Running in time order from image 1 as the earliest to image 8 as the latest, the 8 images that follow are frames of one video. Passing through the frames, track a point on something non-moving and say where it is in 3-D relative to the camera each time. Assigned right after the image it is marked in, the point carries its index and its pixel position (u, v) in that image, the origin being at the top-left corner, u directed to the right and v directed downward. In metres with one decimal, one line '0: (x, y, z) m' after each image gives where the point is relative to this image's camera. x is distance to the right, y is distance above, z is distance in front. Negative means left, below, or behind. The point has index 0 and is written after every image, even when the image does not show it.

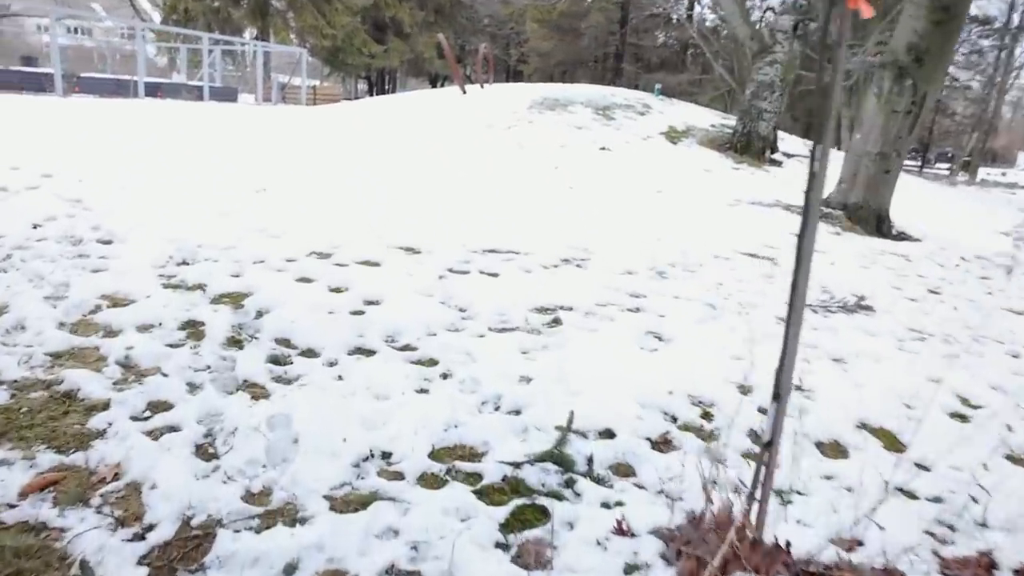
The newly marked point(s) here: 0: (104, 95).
0: (-8.7, +4.1, +15.7) m
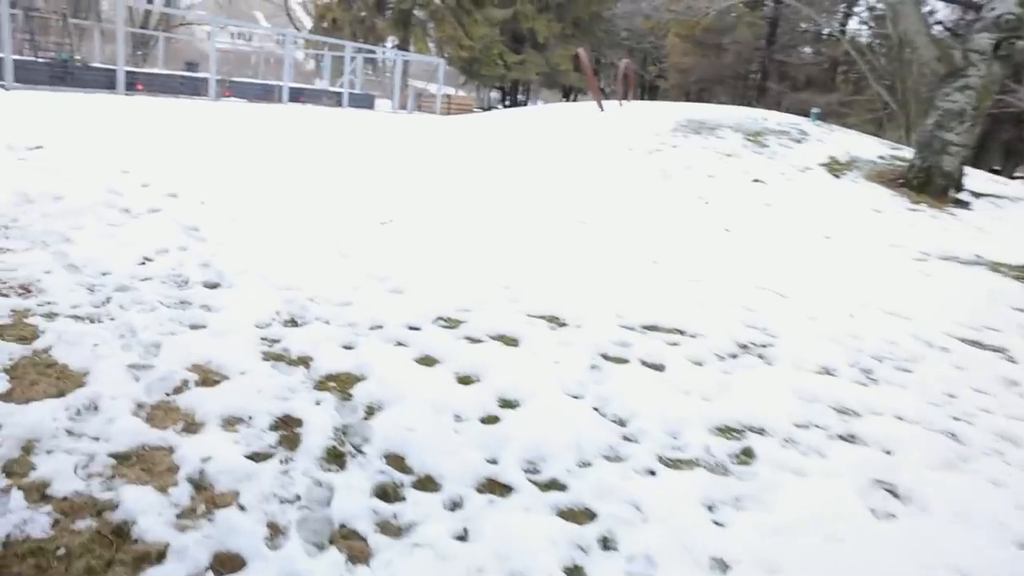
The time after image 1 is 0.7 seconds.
0: (-5.7, +4.1, +16.1) m
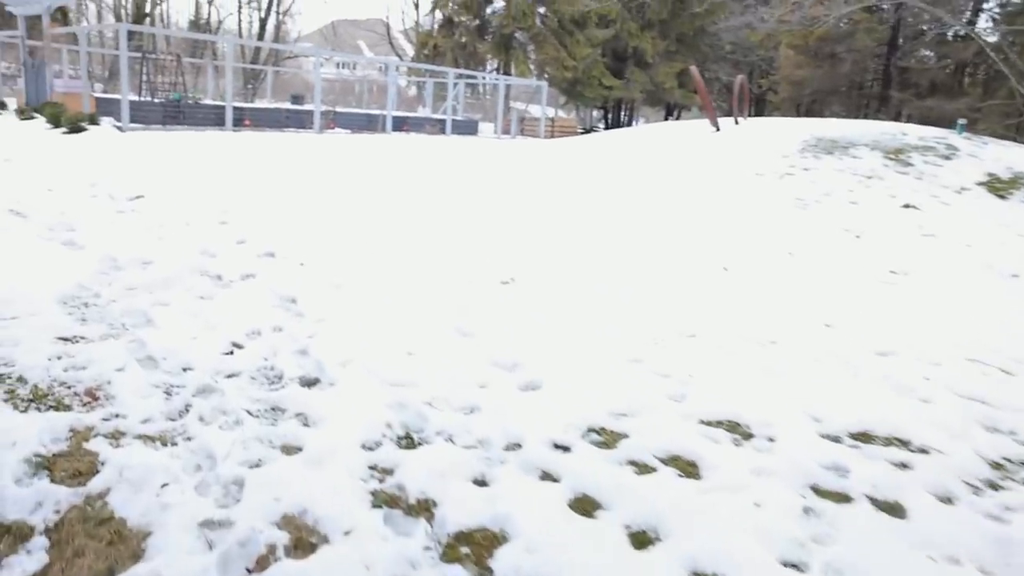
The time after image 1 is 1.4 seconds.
0: (-3.4, +3.5, +16.1) m
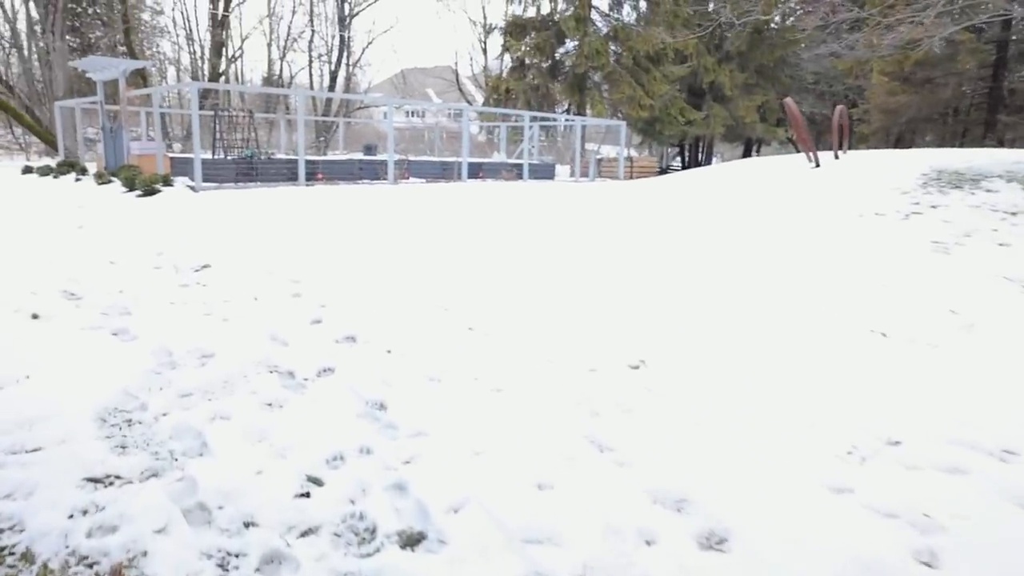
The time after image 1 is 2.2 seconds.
0: (-1.8, +2.4, +15.7) m
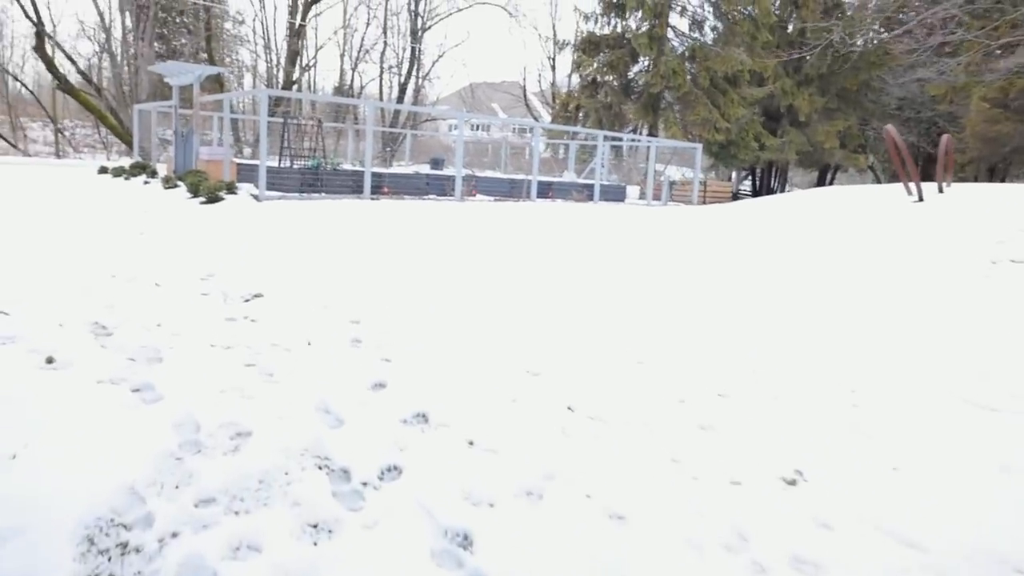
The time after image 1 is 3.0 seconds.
0: (-0.3, +1.9, +15.1) m
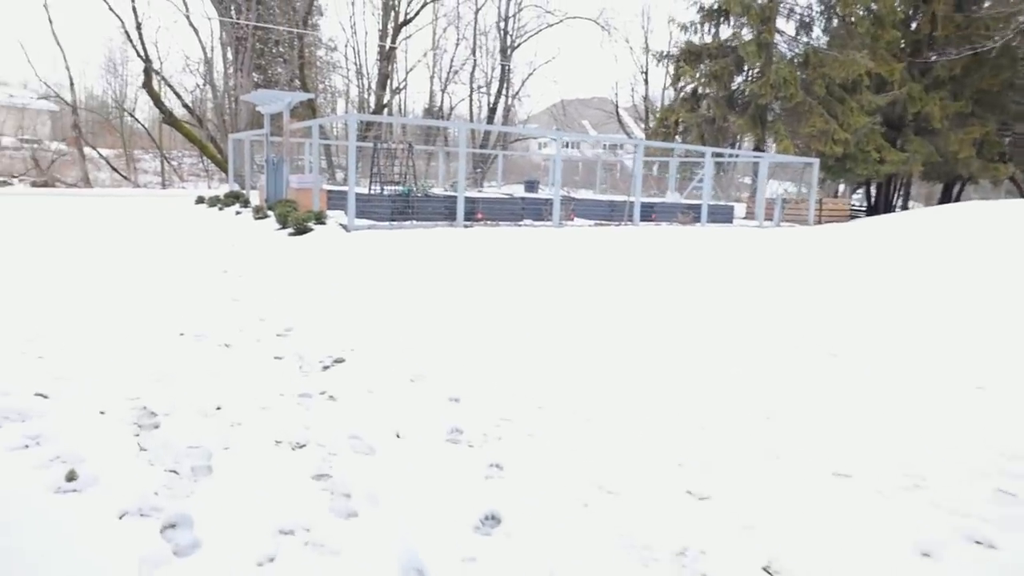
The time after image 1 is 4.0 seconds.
0: (+1.6, +1.4, +14.2) m
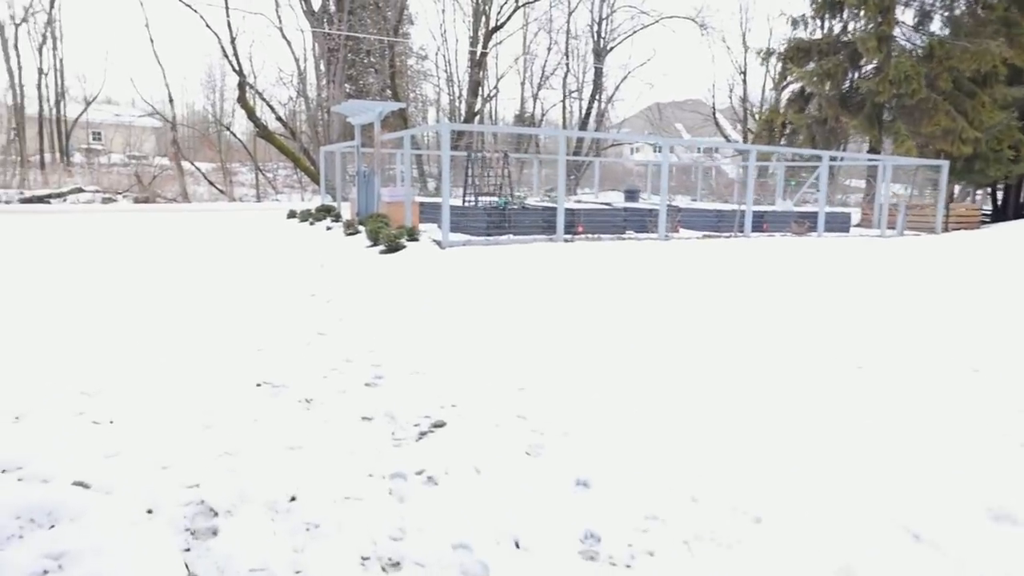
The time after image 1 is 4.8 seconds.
0: (+3.4, +1.1, +13.2) m
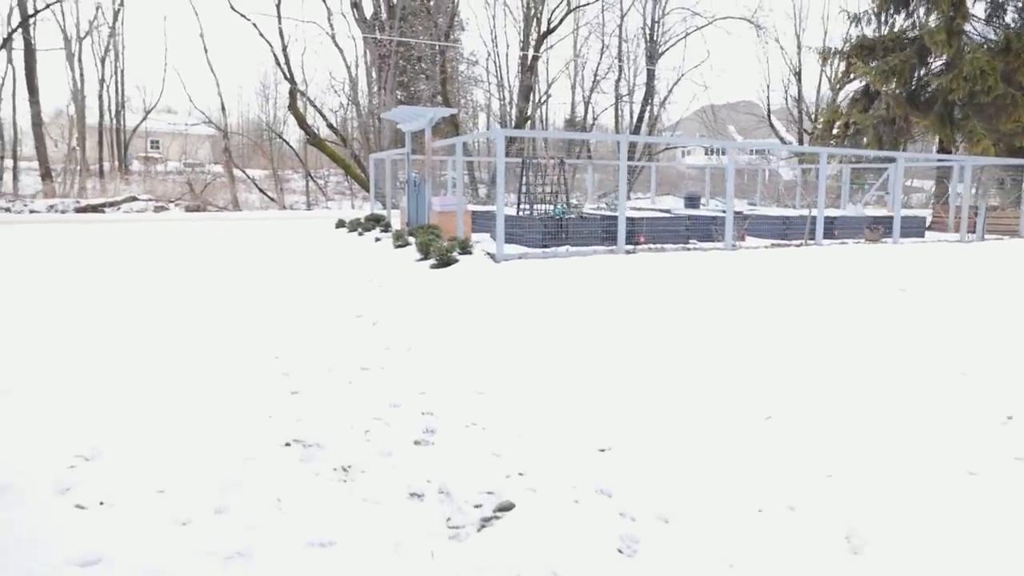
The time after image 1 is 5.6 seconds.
0: (+4.3, +0.8, +12.3) m
